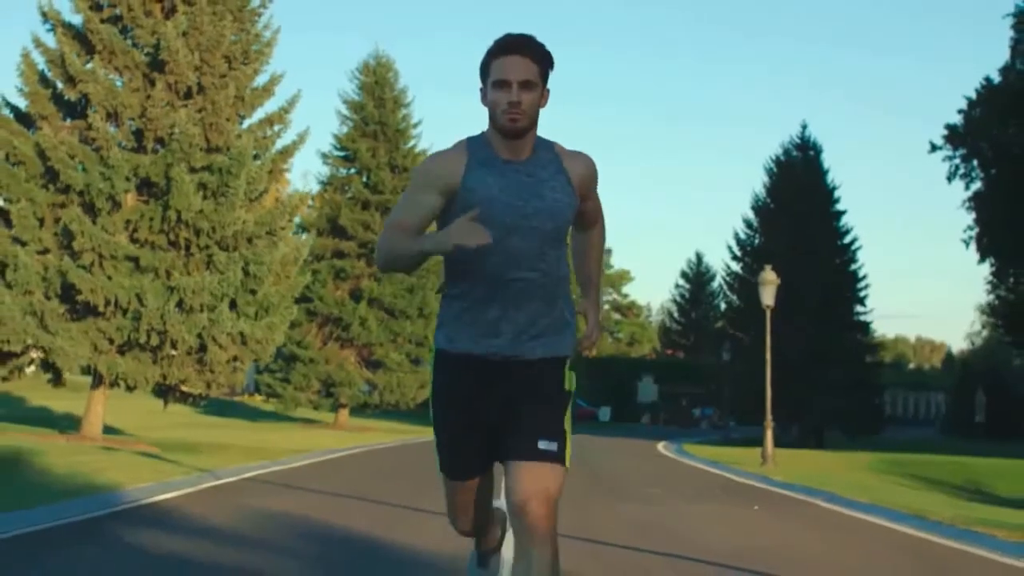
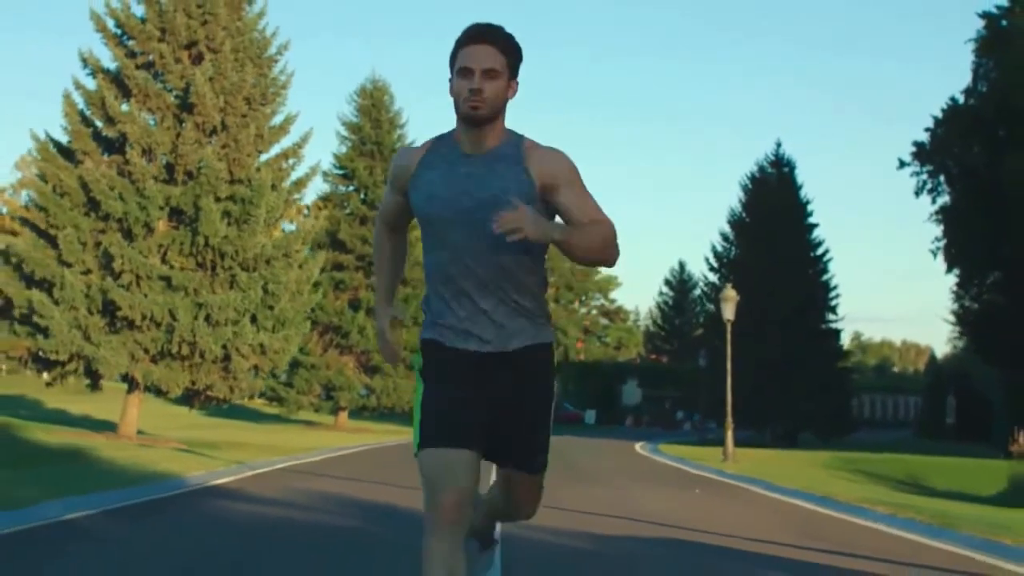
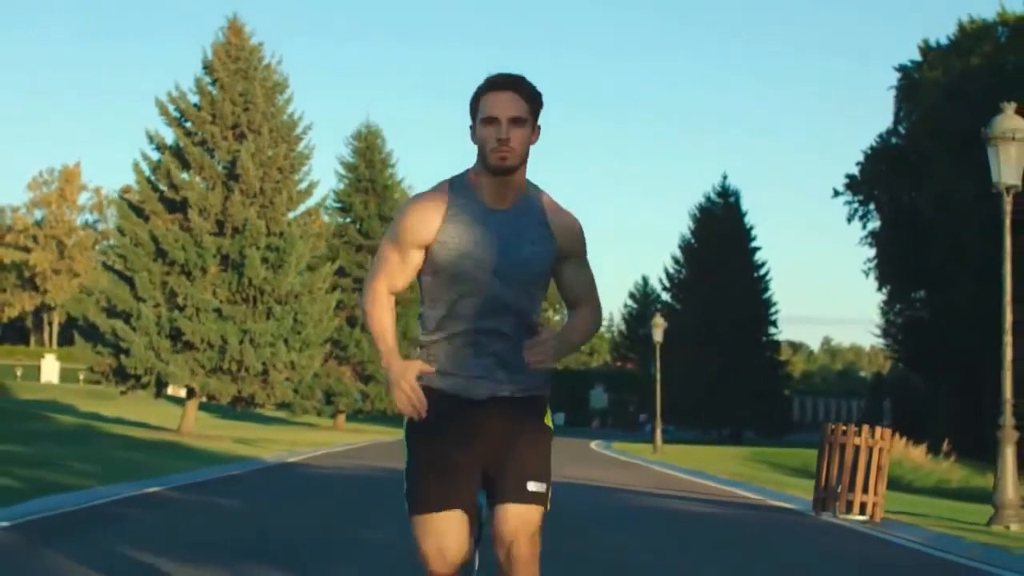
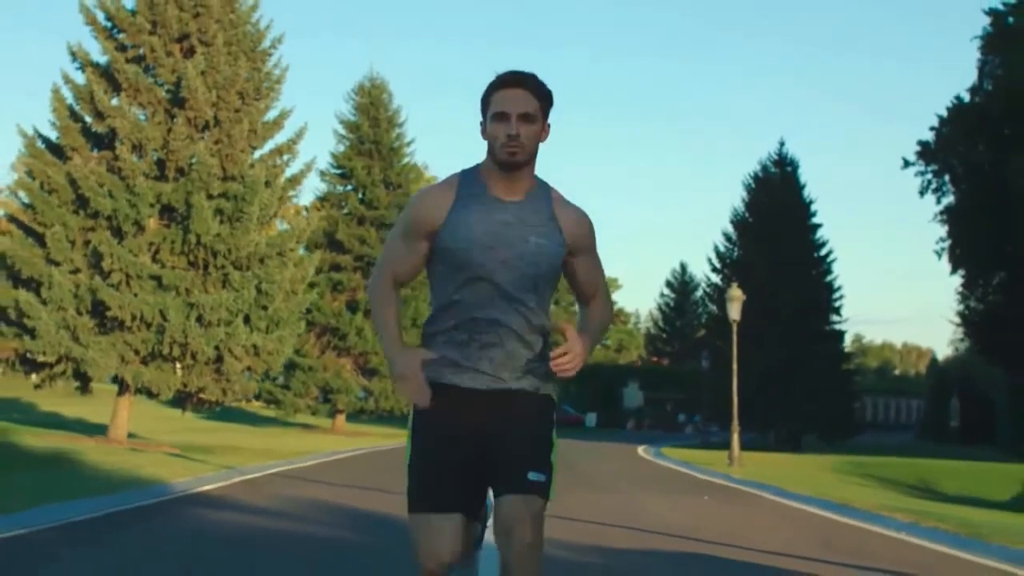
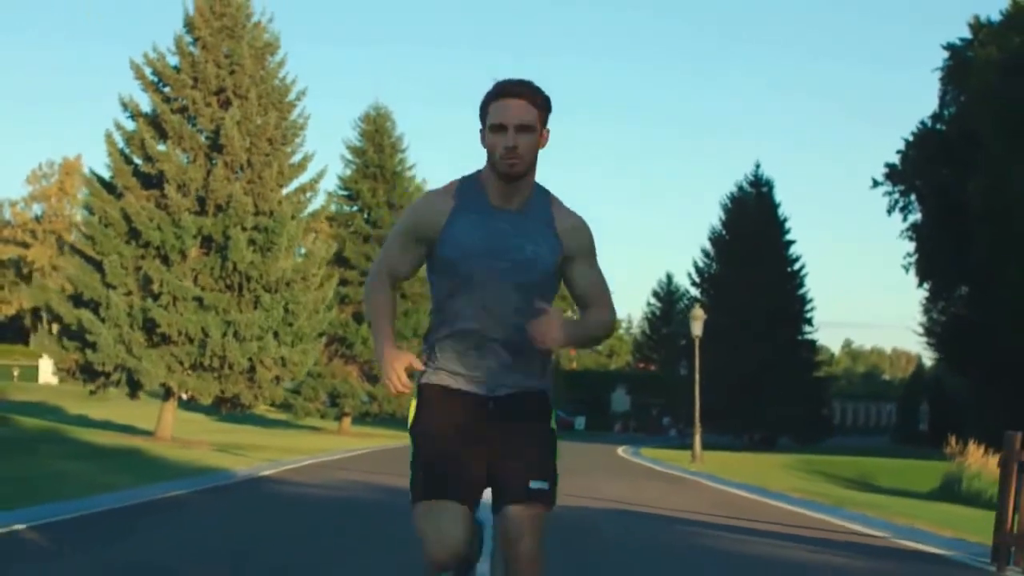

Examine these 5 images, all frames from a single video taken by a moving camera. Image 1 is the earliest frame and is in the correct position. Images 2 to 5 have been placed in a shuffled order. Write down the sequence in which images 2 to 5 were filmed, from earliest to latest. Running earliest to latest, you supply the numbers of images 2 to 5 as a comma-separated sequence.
4, 2, 5, 3
